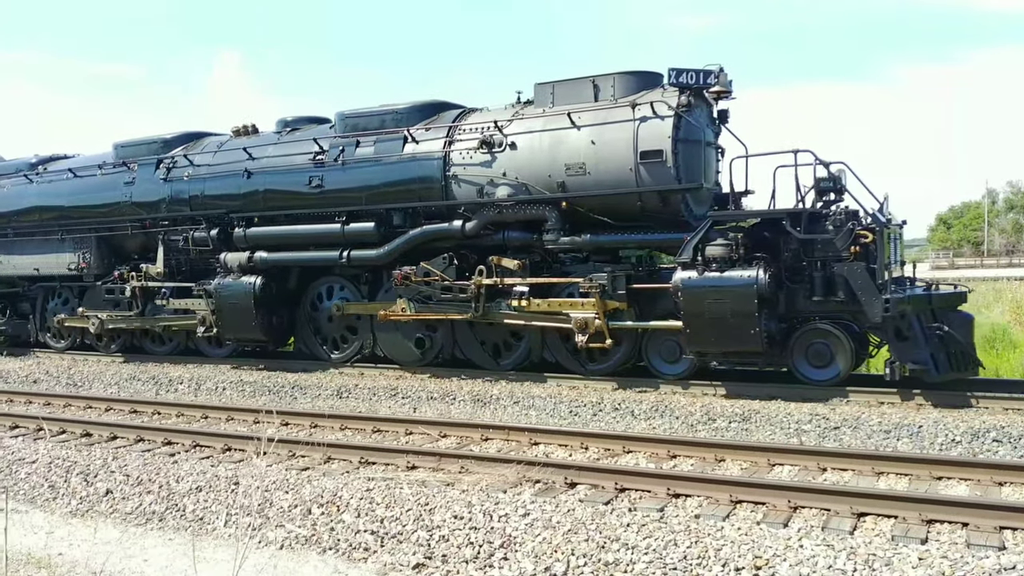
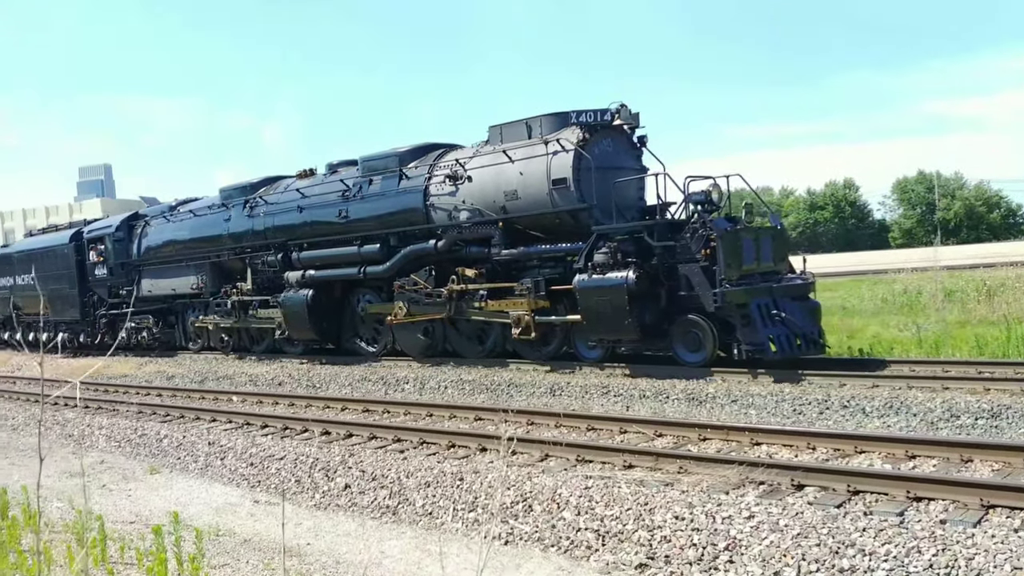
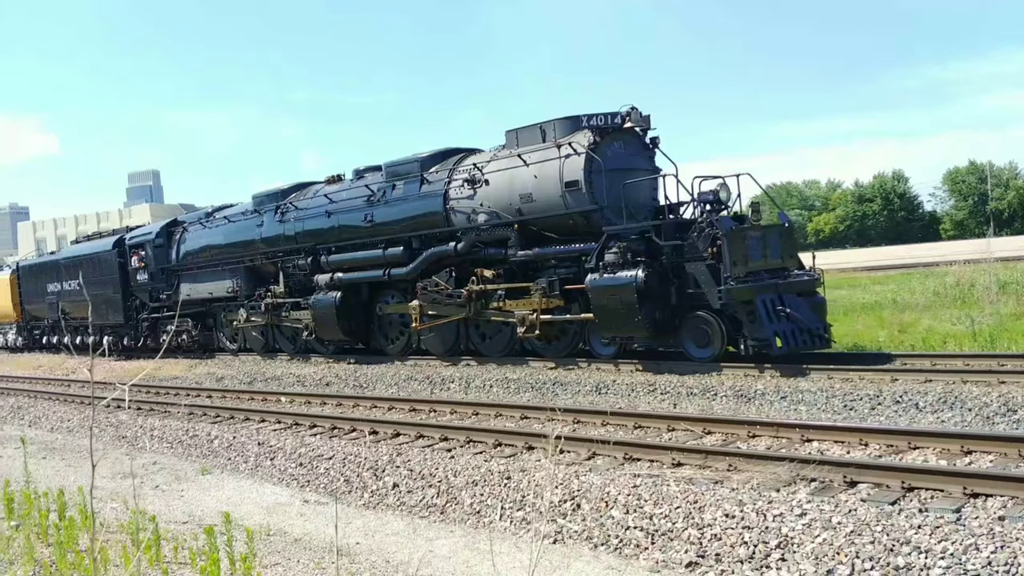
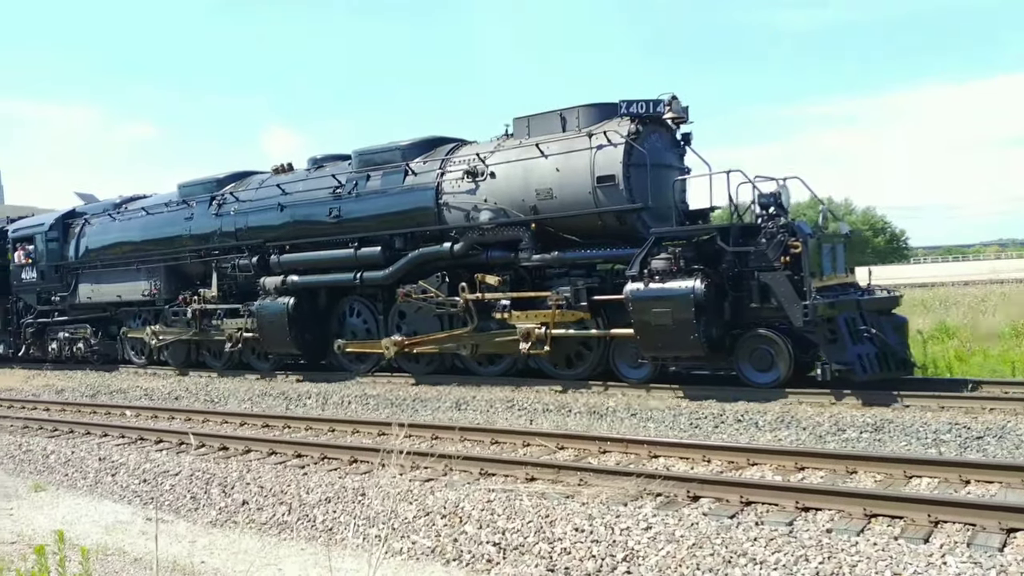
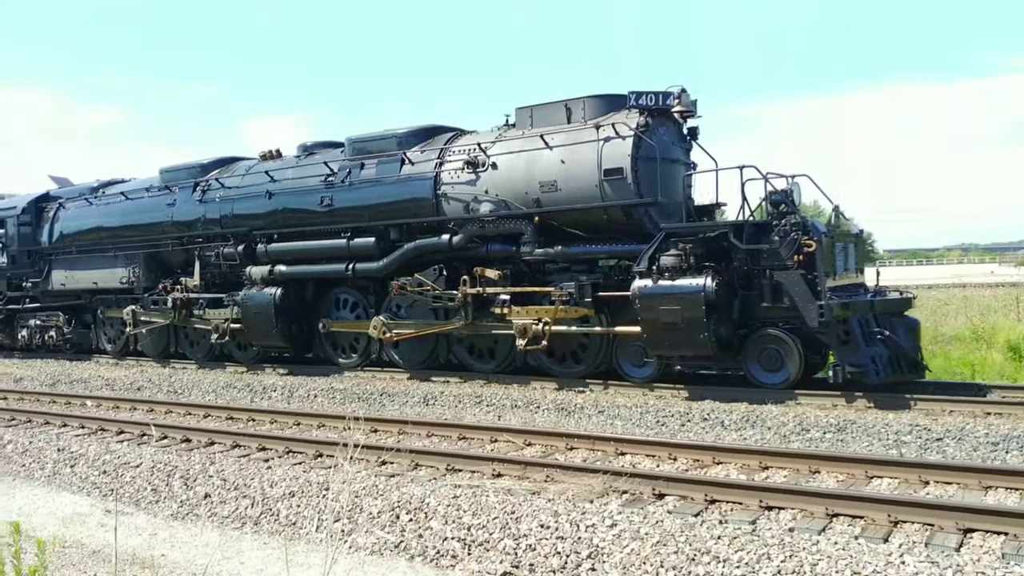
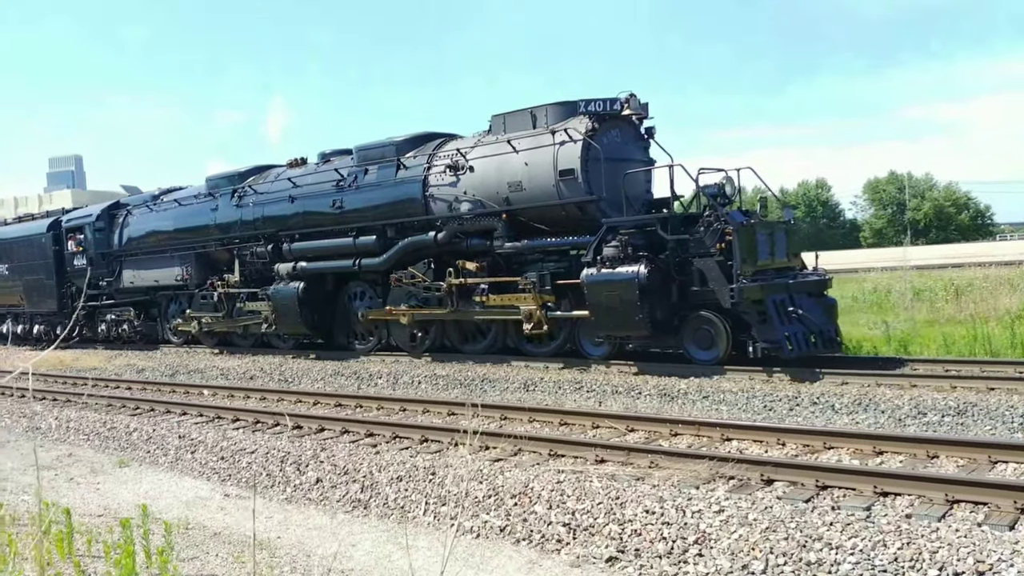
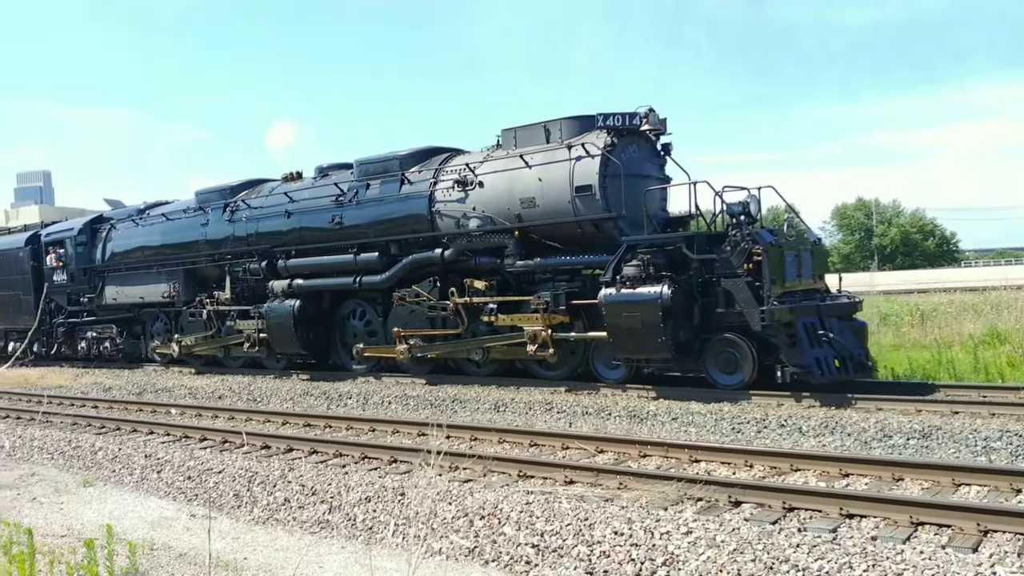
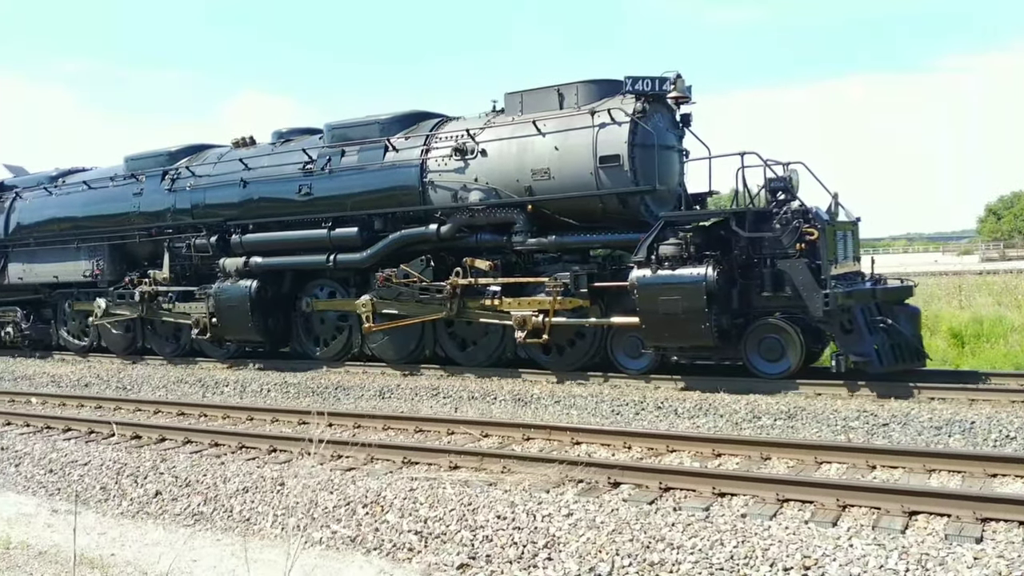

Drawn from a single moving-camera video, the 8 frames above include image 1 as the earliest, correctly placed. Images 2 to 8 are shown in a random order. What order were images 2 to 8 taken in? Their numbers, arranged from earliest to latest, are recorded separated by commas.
8, 5, 4, 7, 6, 2, 3
